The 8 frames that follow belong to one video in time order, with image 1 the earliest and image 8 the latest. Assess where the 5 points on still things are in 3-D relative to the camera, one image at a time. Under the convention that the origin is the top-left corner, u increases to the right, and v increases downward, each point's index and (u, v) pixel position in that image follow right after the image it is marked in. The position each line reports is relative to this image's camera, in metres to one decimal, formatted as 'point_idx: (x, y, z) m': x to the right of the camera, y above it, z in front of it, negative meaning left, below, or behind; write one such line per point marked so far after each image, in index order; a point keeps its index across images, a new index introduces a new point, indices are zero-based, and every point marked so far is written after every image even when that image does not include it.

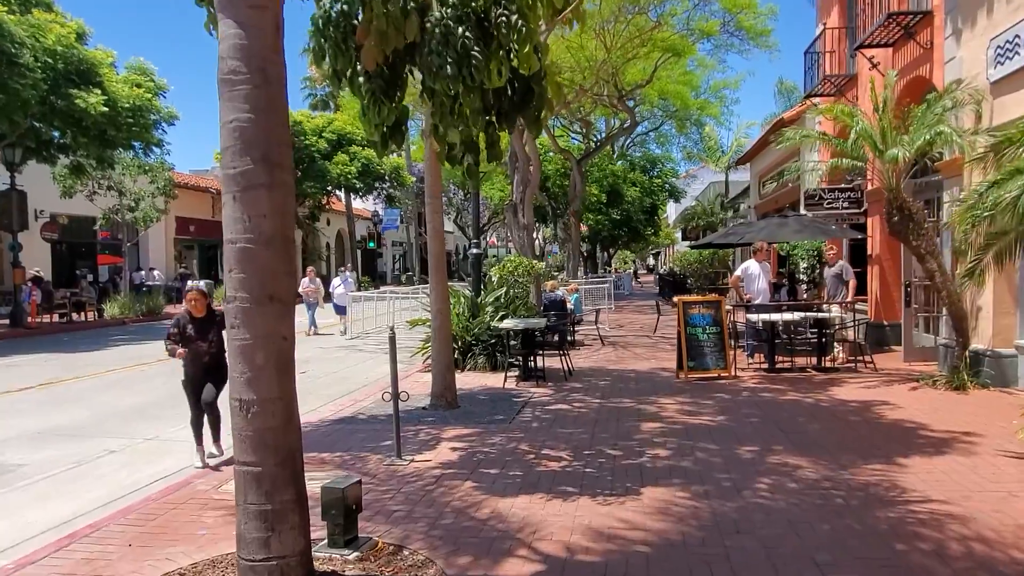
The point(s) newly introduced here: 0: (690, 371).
0: (+2.5, -1.2, +10.2) m
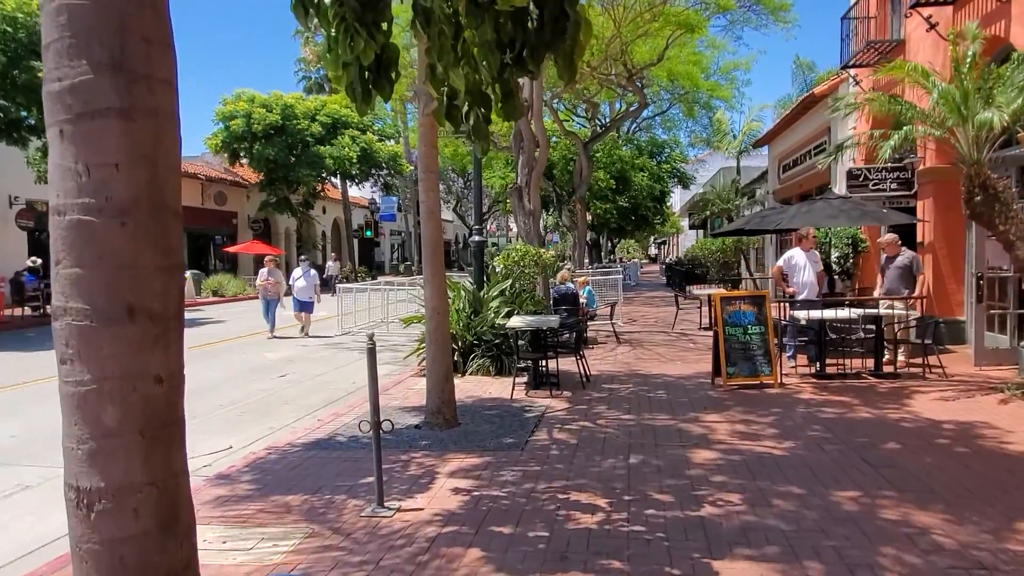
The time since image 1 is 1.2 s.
0: (+2.6, -1.1, +8.7) m
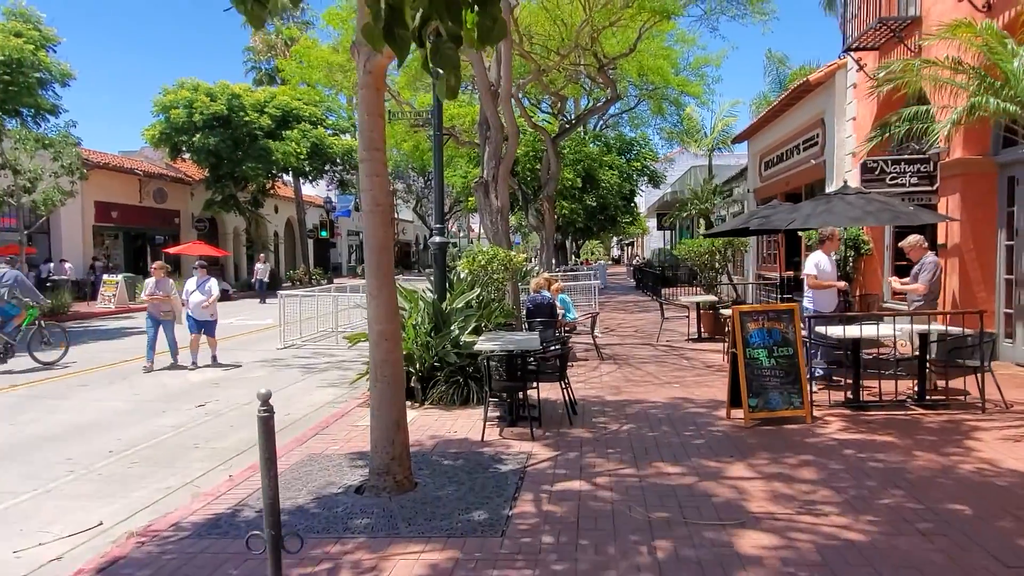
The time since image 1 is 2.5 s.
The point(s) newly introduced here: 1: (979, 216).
0: (+2.3, -1.2, +7.0) m
1: (+6.6, +1.0, +10.2) m
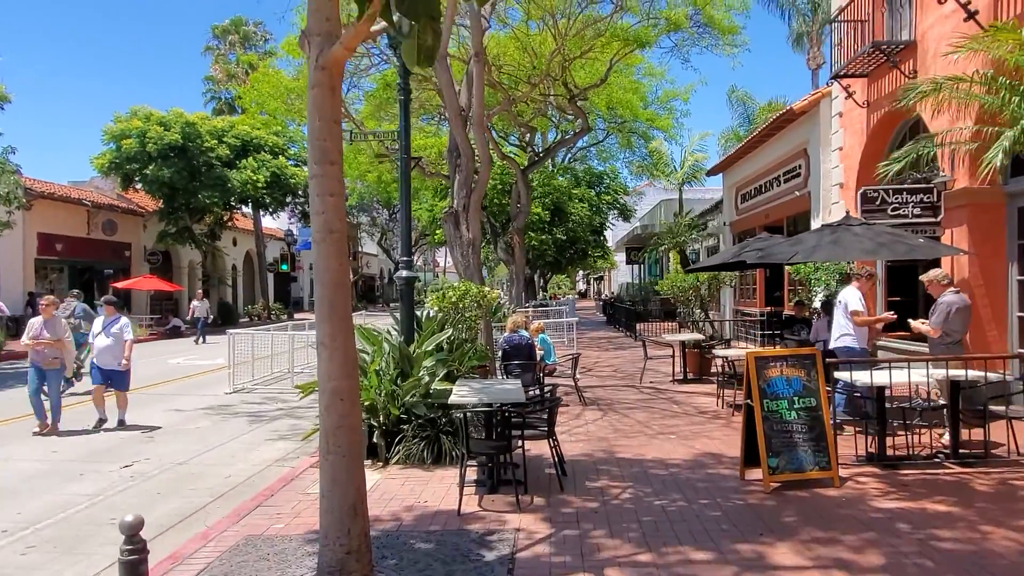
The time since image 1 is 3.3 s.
0: (+2.2, -1.6, +6.0) m
1: (+6.2, +0.5, +9.5) m
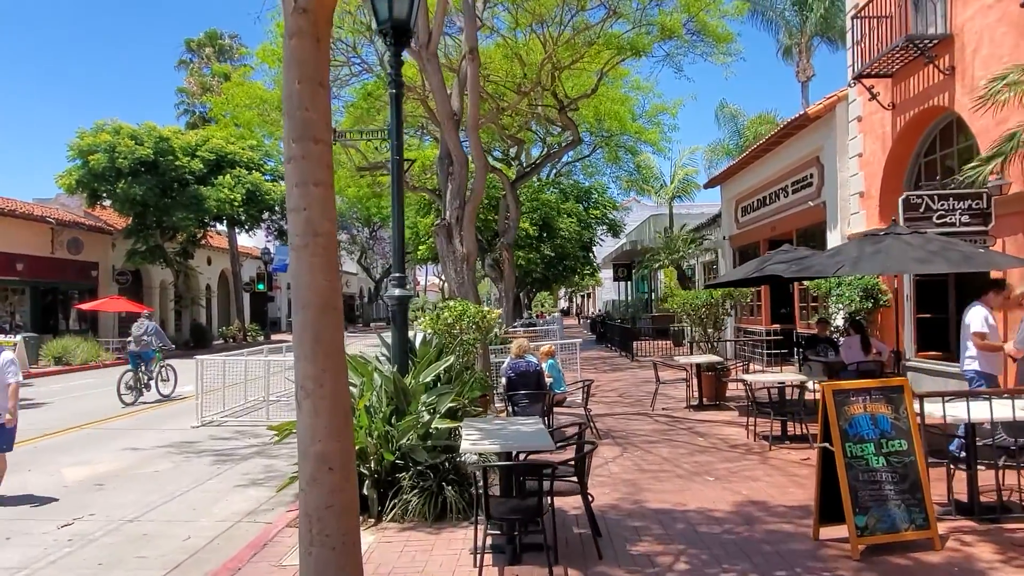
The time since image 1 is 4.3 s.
0: (+2.4, -1.7, +4.9) m
1: (+6.3, +0.3, +8.6) m
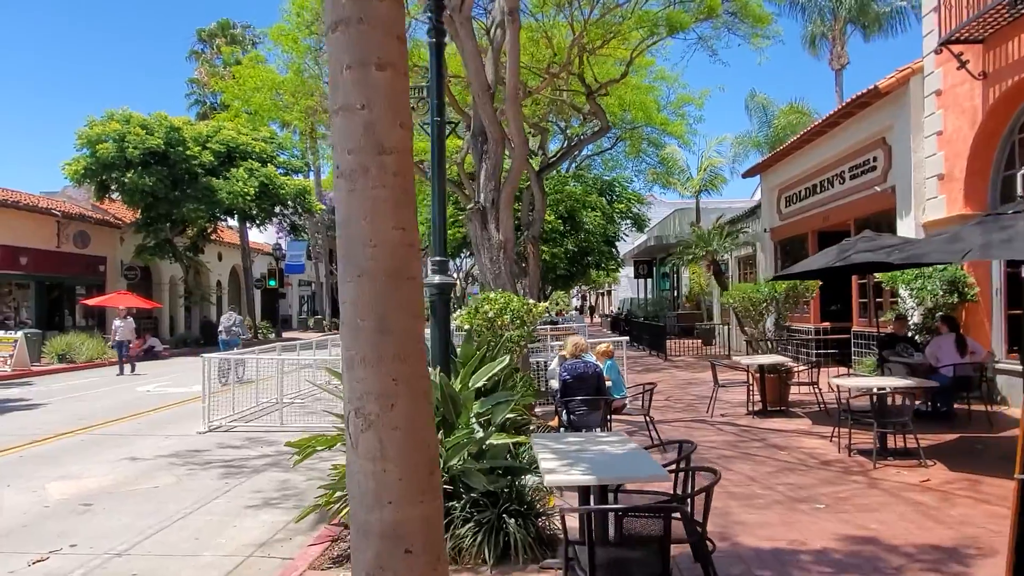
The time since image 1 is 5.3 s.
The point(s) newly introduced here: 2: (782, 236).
0: (+2.9, -1.6, +3.6) m
1: (+6.9, +0.4, +7.2) m
2: (+7.1, +1.4, +19.5) m
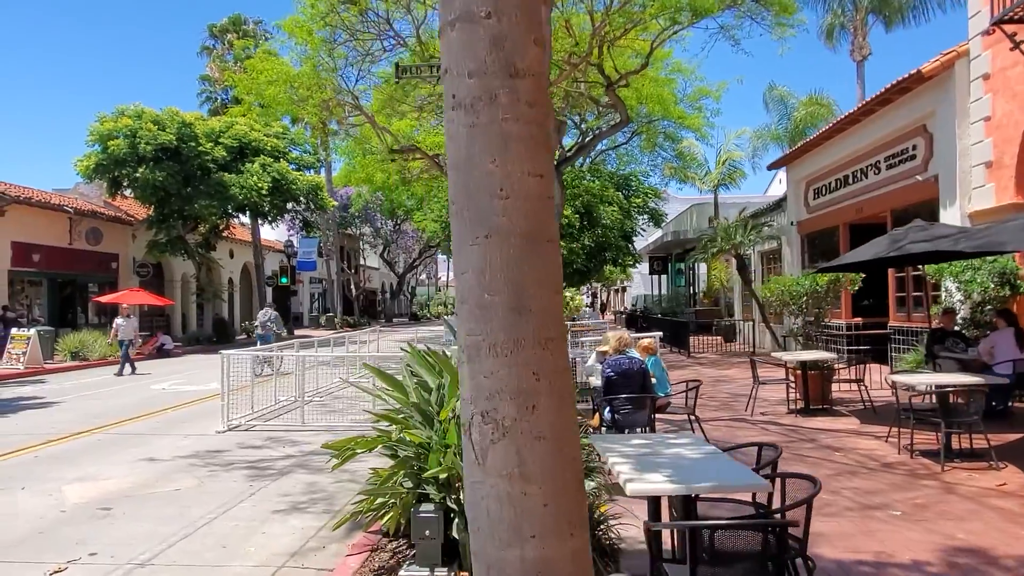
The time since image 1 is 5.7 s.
0: (+3.2, -1.5, +3.2) m
1: (+7.3, +0.5, +6.7) m
2: (+7.6, +1.5, +18.9) m
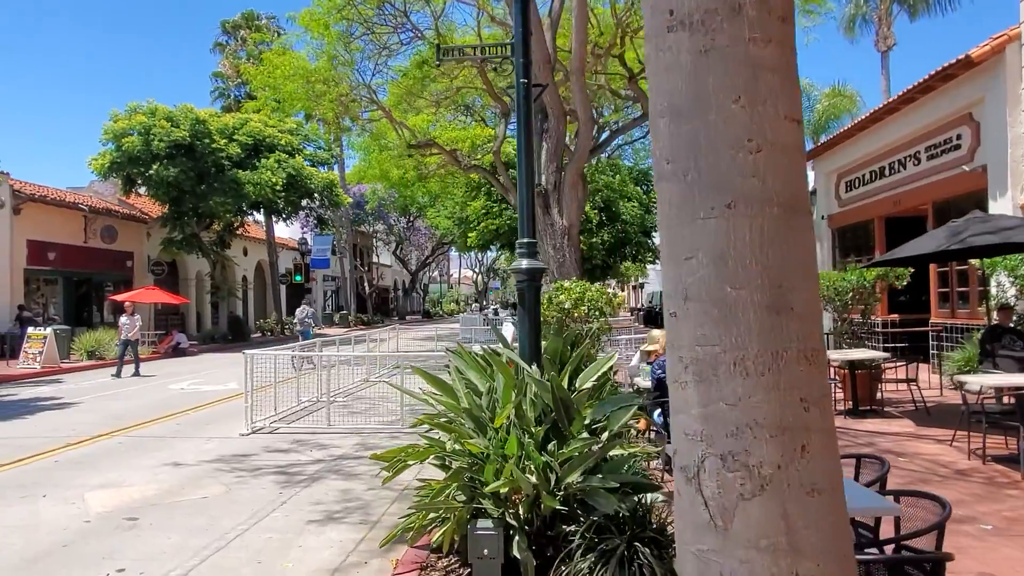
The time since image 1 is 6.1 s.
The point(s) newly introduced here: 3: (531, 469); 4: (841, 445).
0: (+3.6, -1.5, +2.7) m
1: (+7.7, +0.6, +6.2) m
2: (+8.2, +1.7, +18.4) m
3: (+0.1, -1.1, +4.3) m
4: (+3.6, -1.7, +8.0) m
